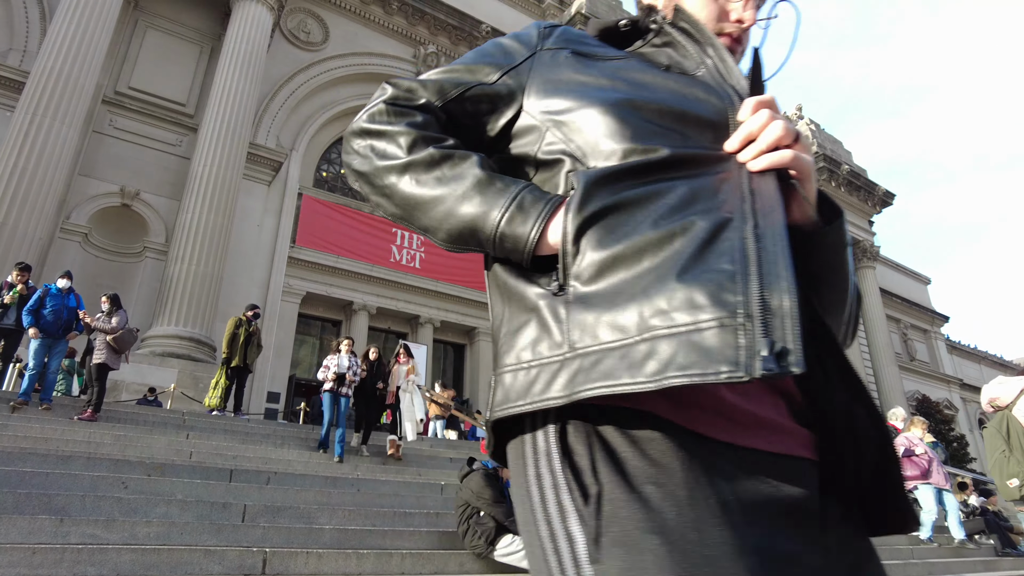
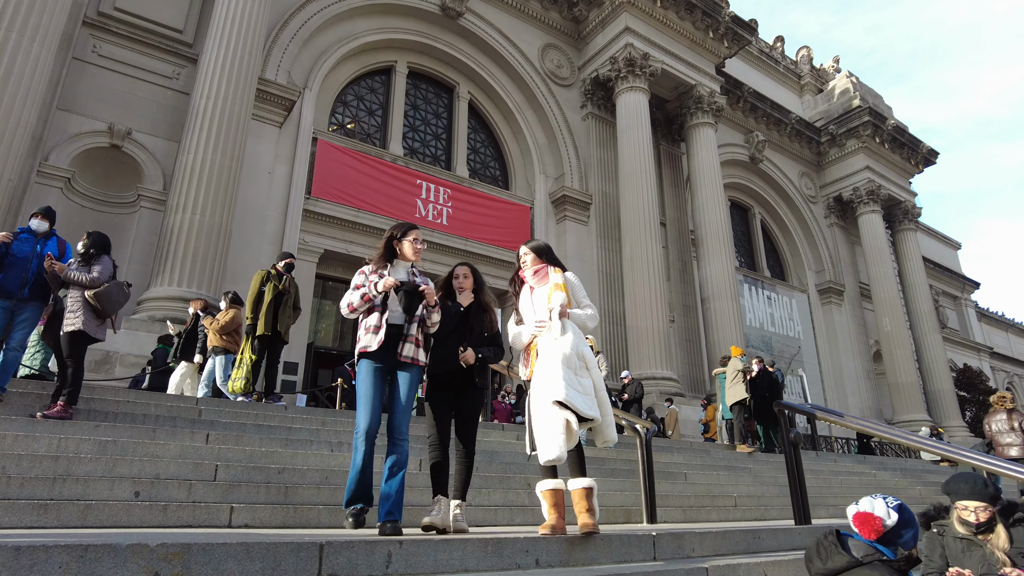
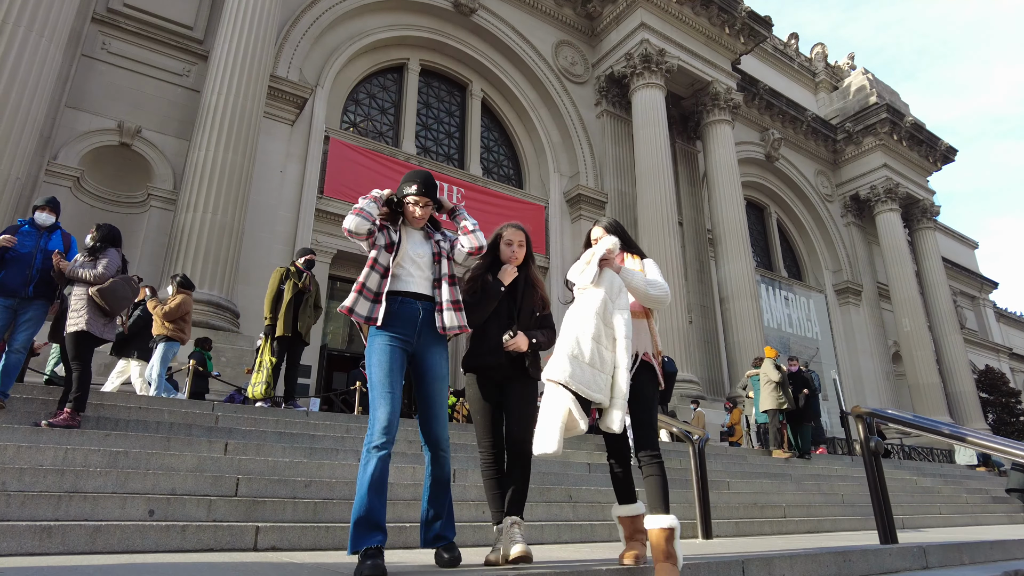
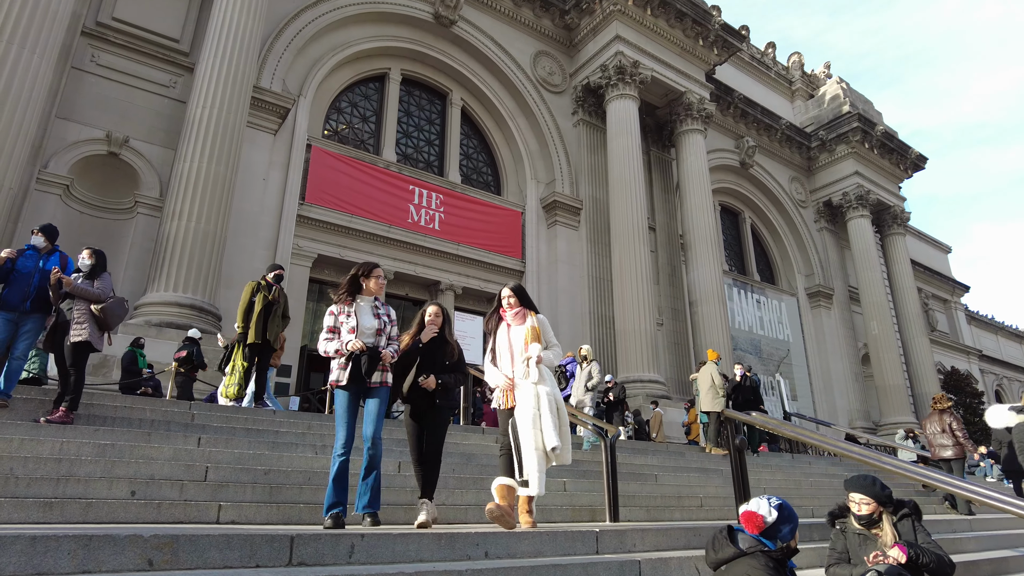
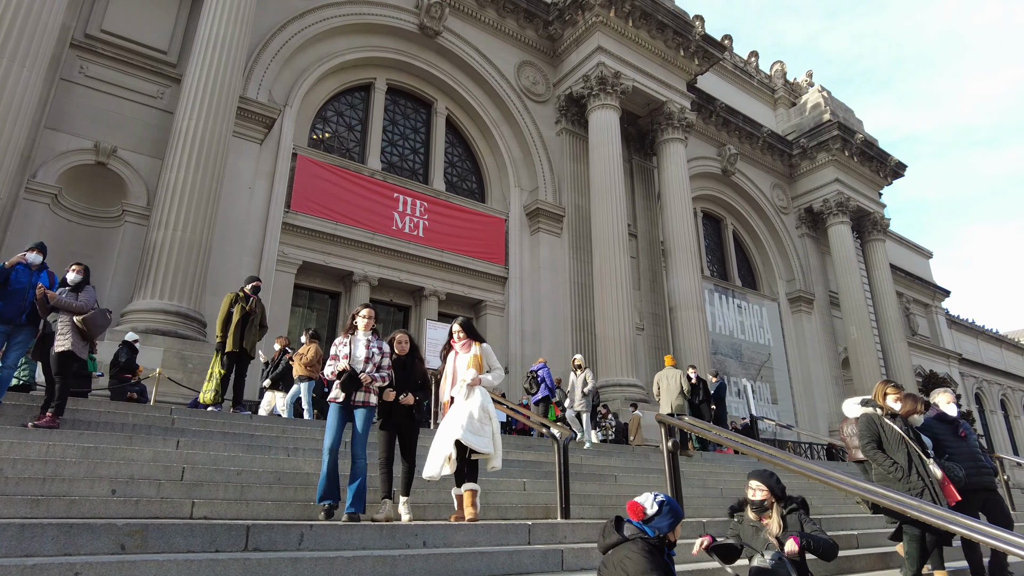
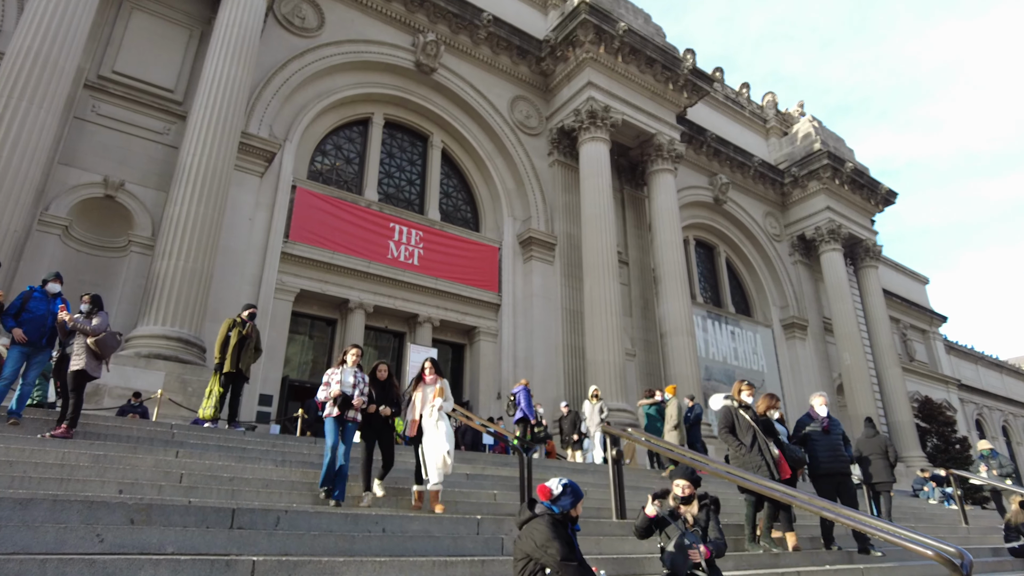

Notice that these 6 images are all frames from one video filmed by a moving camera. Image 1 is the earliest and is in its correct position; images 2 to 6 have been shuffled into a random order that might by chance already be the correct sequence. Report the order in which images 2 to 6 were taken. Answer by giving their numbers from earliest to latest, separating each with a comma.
6, 5, 4, 2, 3
